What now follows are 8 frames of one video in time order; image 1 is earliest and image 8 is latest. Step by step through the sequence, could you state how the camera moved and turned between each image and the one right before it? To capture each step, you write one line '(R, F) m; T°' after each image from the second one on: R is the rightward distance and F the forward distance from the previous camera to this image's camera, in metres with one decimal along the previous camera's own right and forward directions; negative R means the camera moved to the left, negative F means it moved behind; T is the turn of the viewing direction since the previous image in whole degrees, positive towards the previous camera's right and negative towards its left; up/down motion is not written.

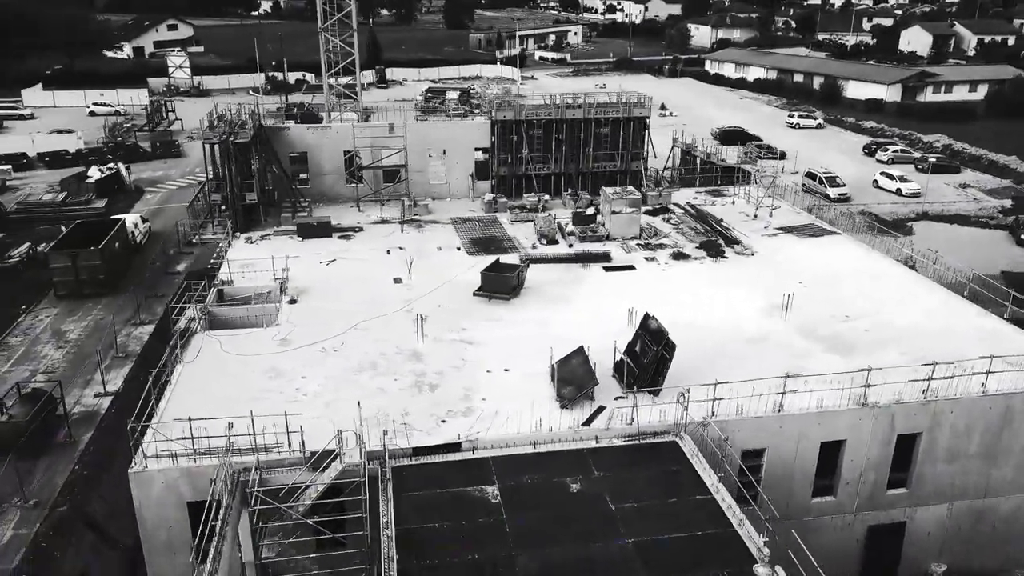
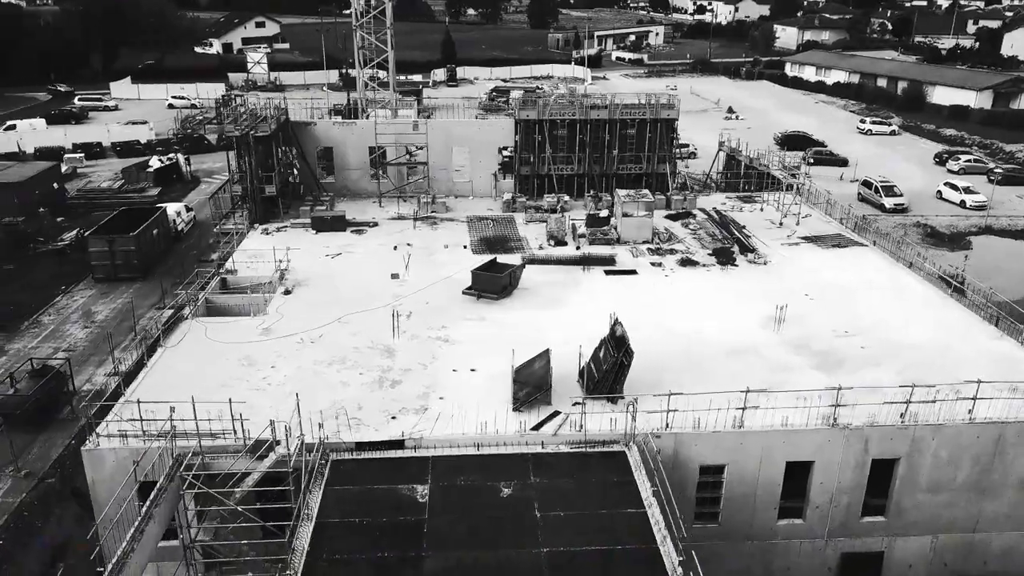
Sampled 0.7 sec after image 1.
(+2.6, +0.3) m; -6°
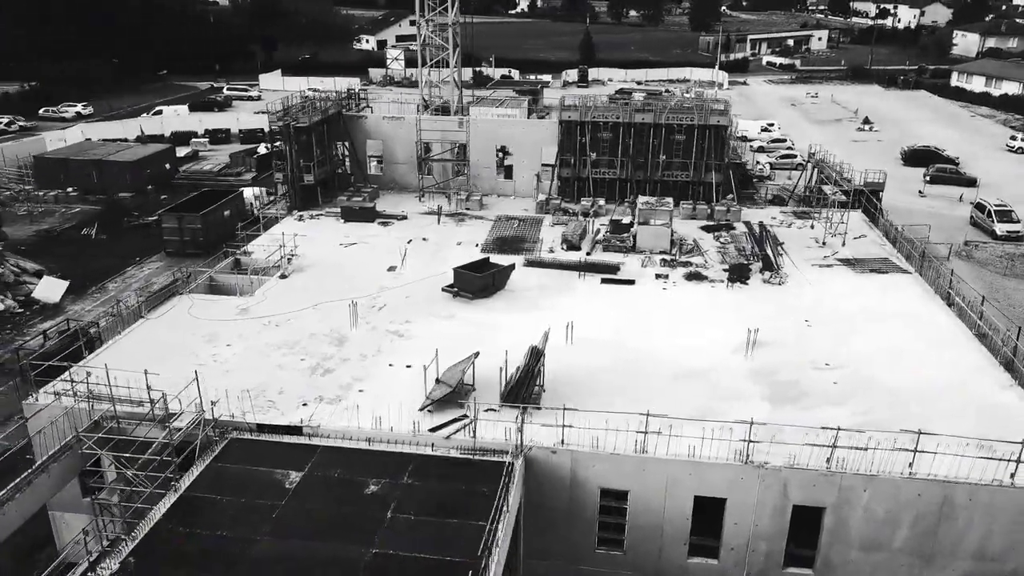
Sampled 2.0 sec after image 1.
(+4.8, +0.8) m; -11°
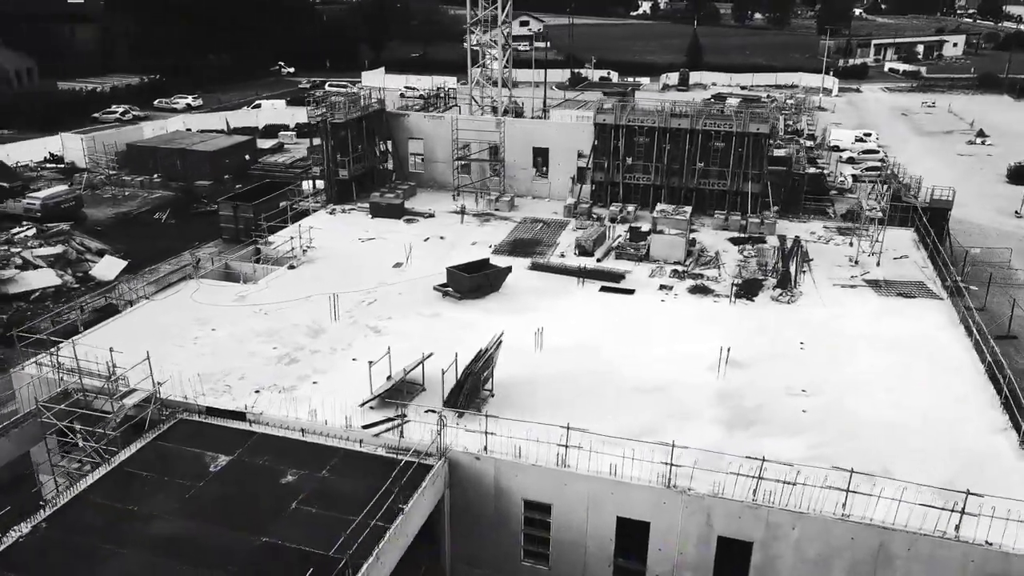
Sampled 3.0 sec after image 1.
(+3.4, +0.4) m; -8°
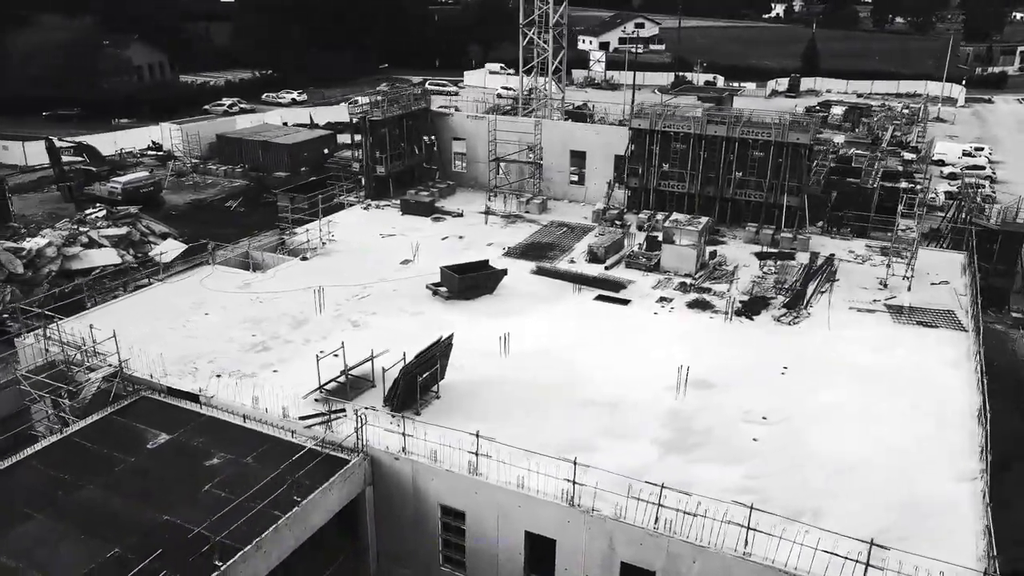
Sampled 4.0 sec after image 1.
(+3.5, +0.5) m; -9°
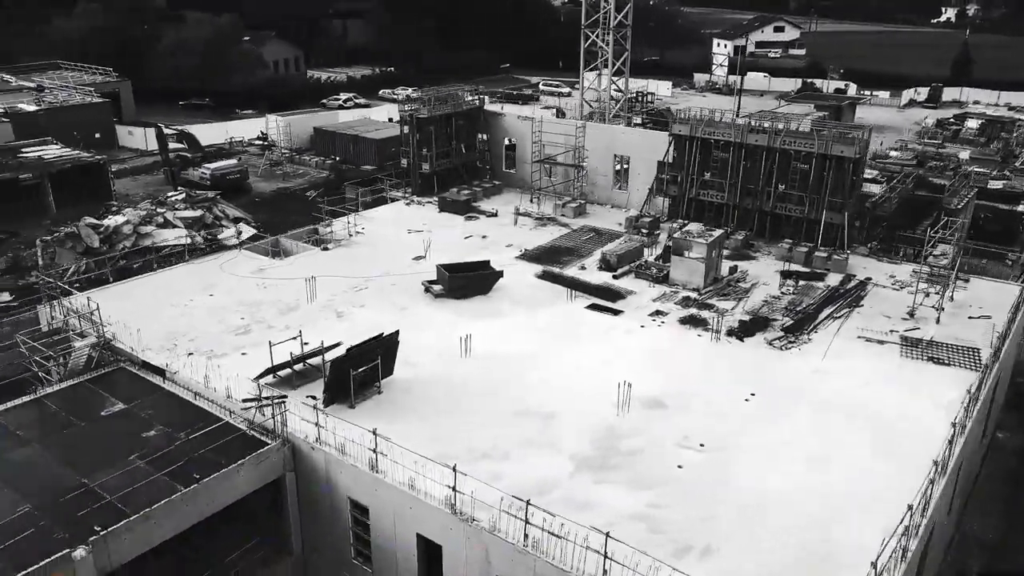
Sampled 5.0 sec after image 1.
(+4.0, +0.6) m; -10°
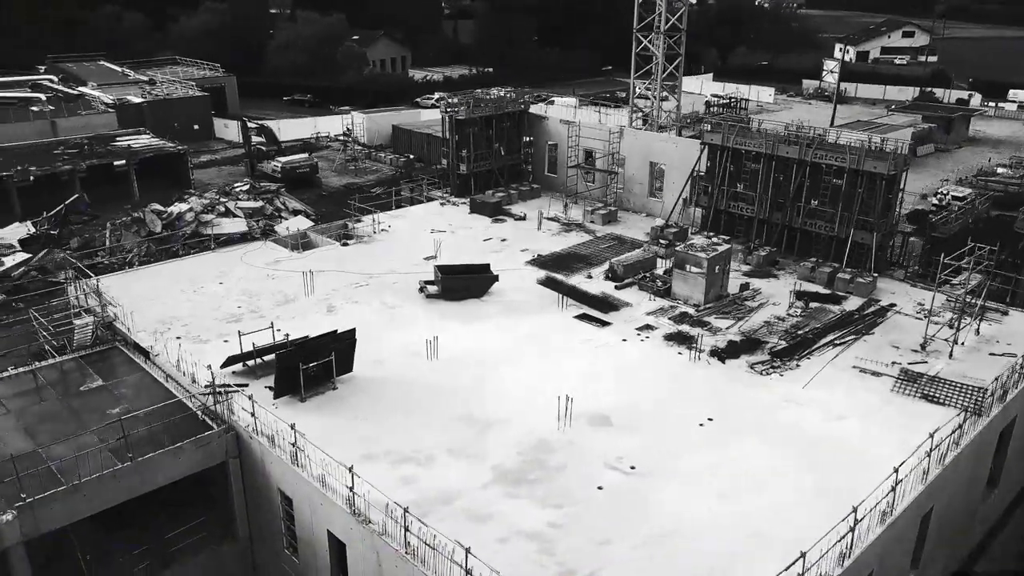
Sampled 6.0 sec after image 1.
(+3.4, +0.4) m; -8°
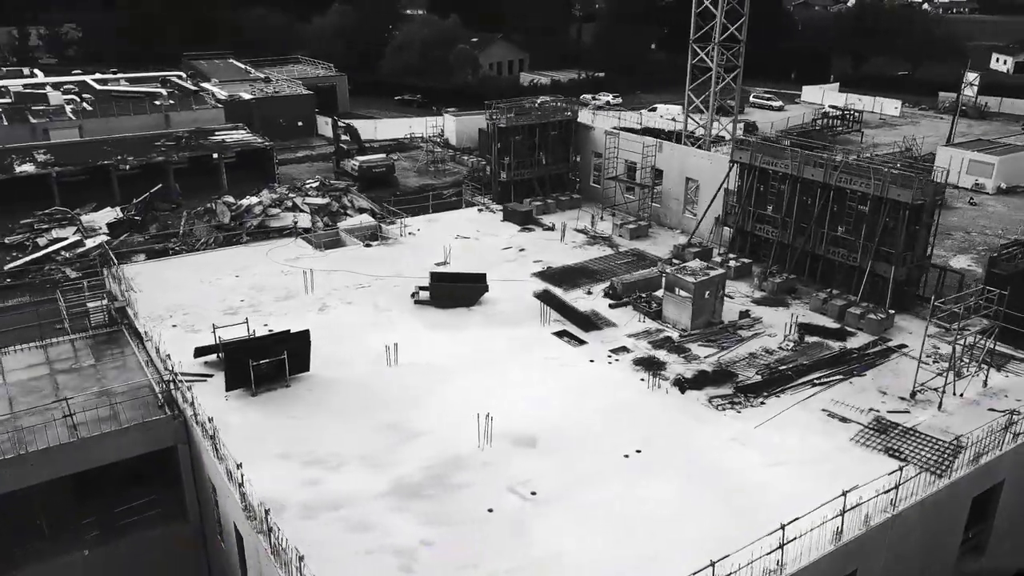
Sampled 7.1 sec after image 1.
(+4.0, +0.4) m; -10°
